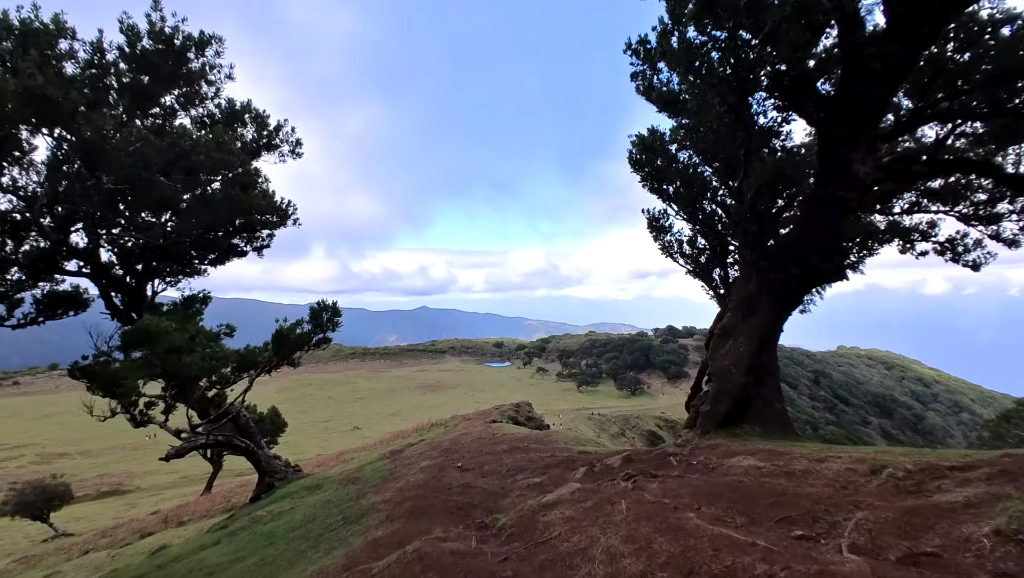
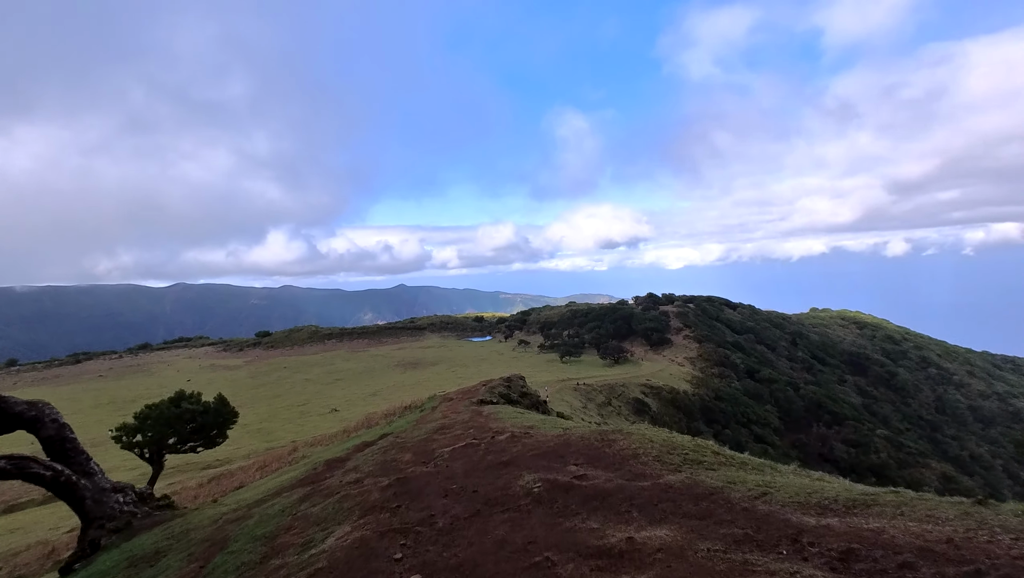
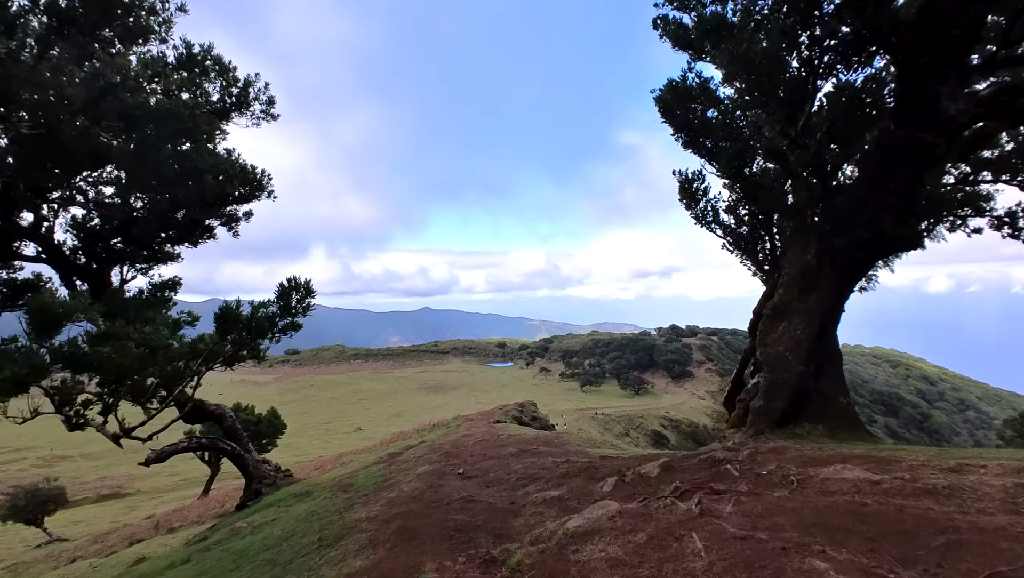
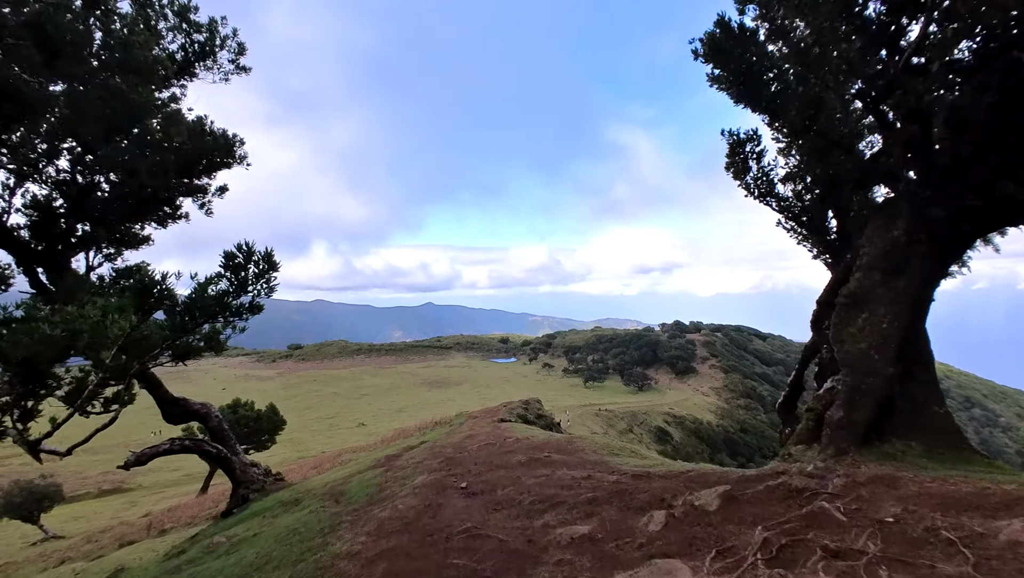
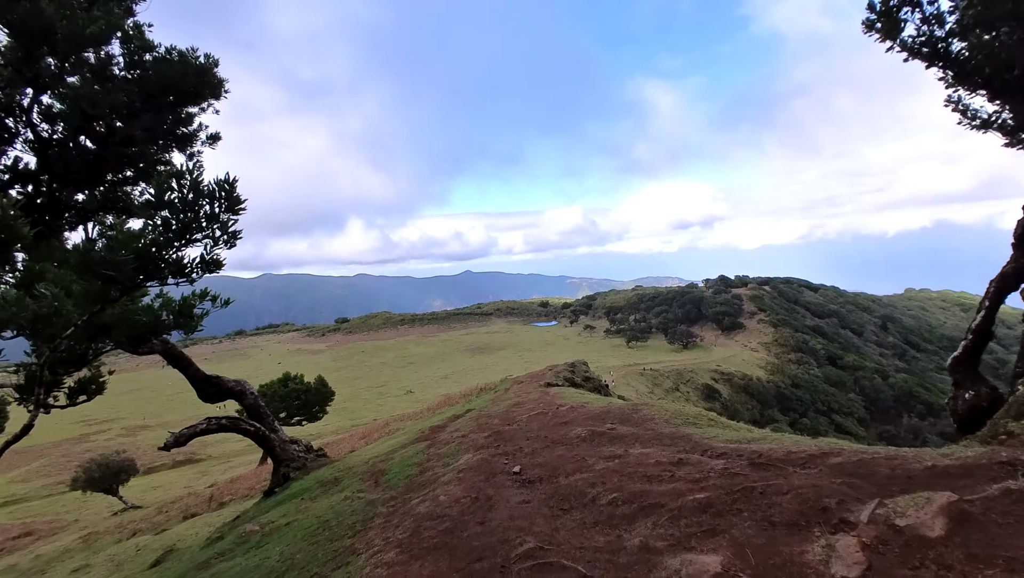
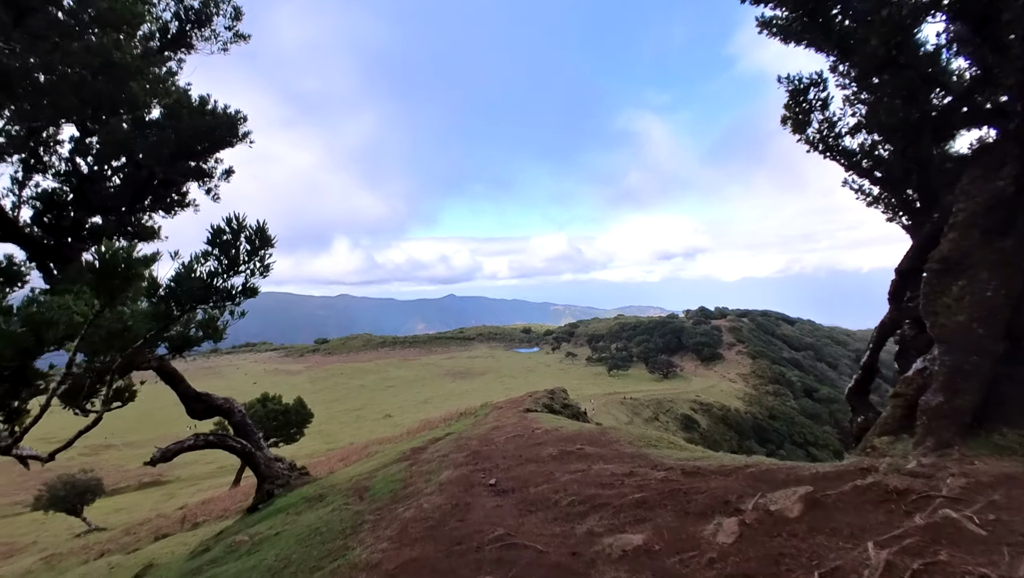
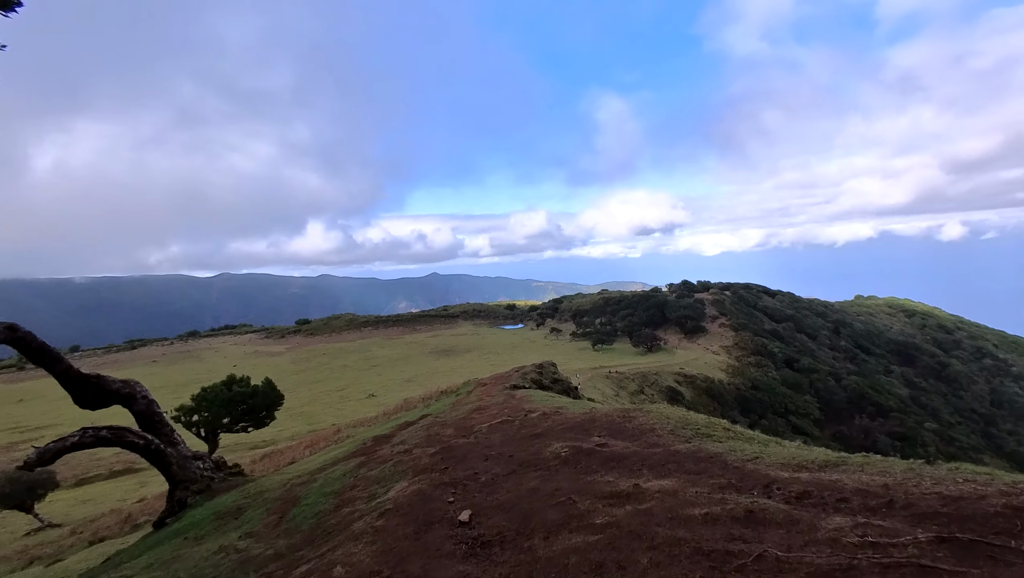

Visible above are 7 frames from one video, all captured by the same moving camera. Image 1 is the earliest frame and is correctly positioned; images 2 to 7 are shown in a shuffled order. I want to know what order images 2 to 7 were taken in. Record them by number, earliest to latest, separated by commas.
3, 4, 6, 5, 7, 2
